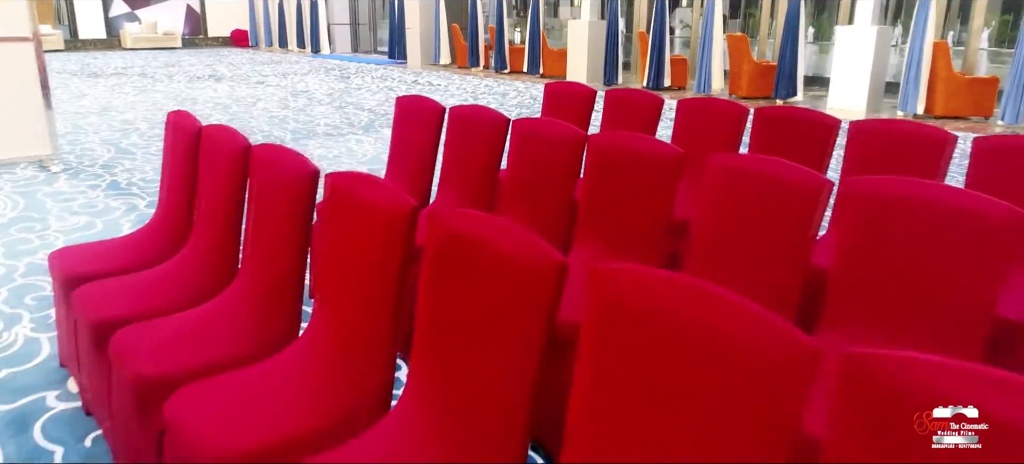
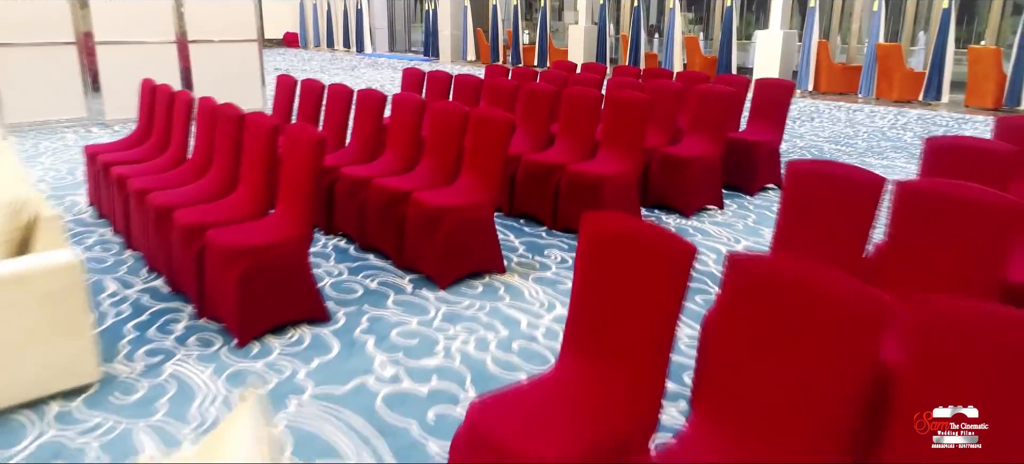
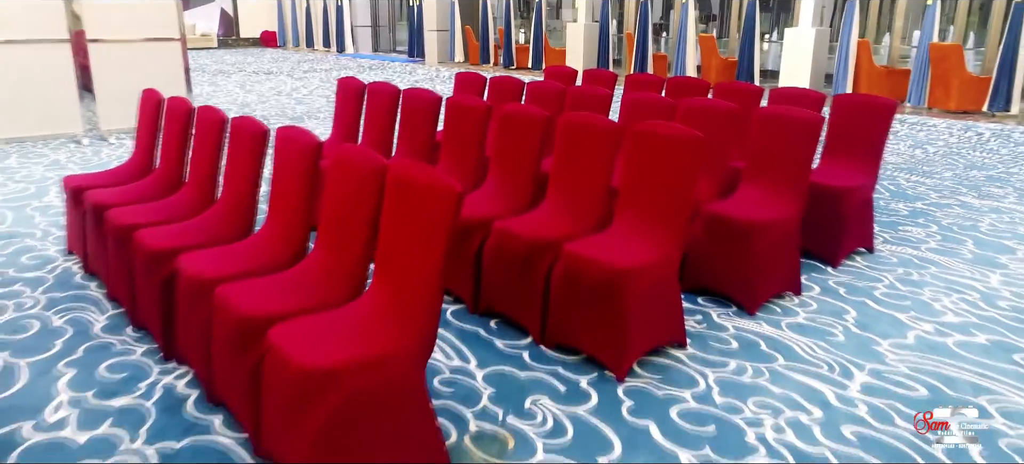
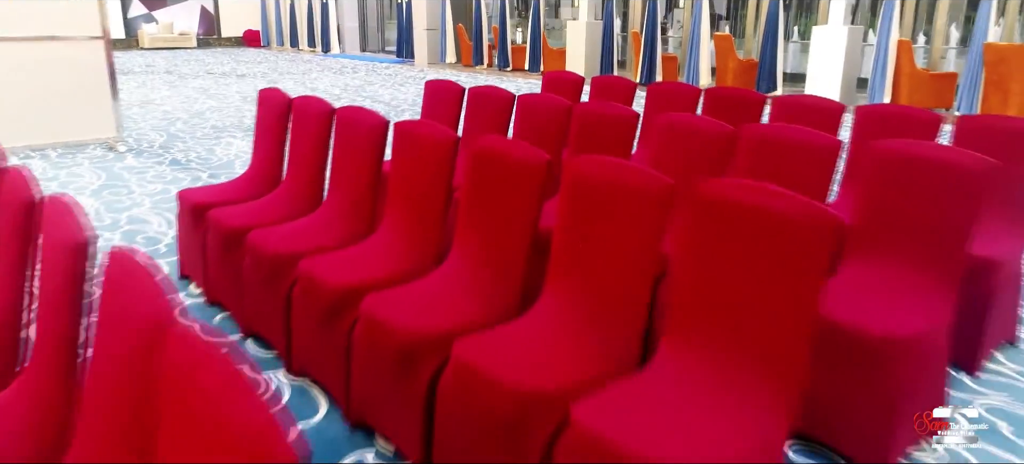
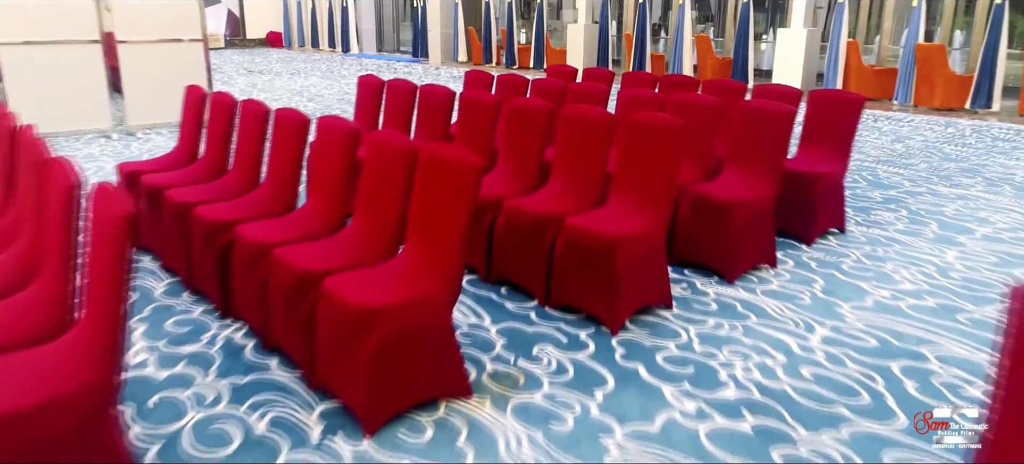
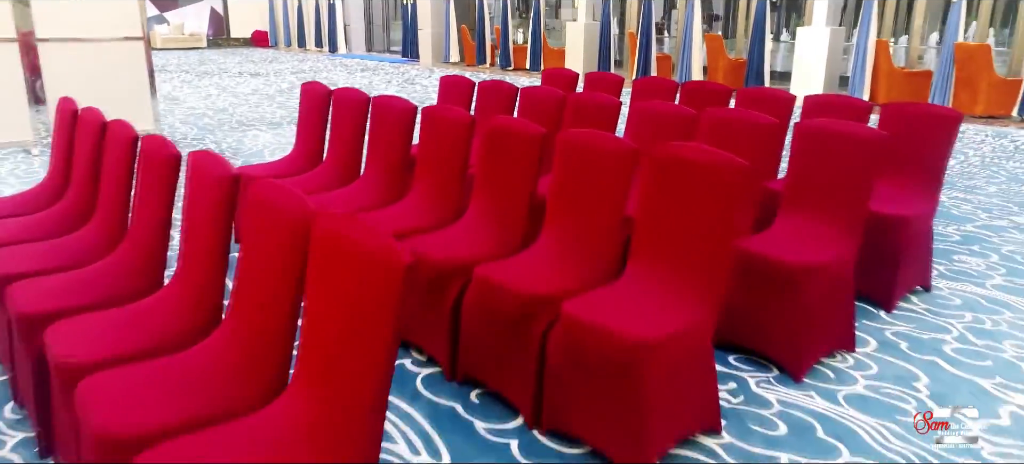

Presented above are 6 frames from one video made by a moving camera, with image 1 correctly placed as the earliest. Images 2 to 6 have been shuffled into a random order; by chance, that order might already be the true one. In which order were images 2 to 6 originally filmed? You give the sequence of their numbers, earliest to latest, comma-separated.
4, 6, 3, 5, 2
